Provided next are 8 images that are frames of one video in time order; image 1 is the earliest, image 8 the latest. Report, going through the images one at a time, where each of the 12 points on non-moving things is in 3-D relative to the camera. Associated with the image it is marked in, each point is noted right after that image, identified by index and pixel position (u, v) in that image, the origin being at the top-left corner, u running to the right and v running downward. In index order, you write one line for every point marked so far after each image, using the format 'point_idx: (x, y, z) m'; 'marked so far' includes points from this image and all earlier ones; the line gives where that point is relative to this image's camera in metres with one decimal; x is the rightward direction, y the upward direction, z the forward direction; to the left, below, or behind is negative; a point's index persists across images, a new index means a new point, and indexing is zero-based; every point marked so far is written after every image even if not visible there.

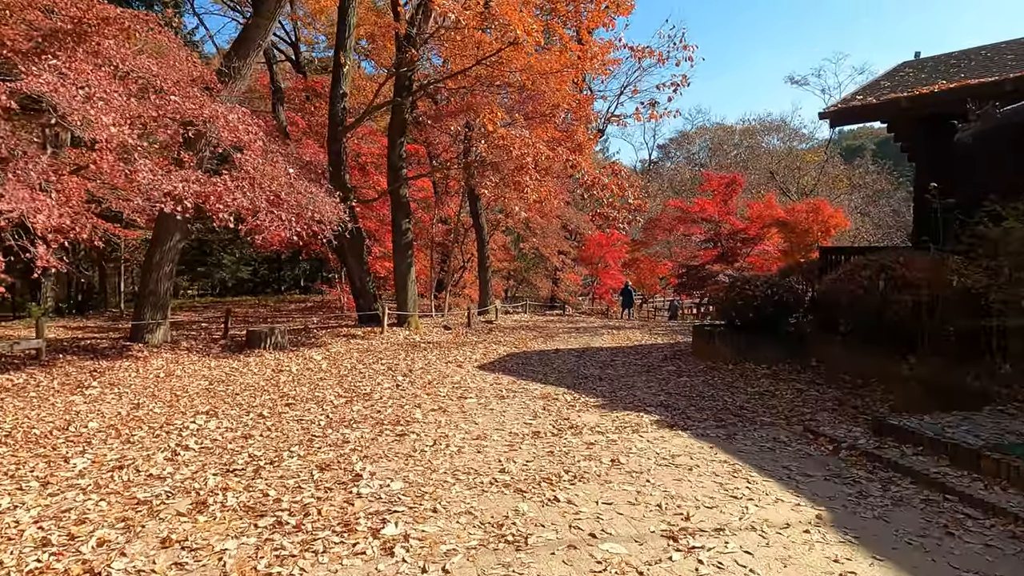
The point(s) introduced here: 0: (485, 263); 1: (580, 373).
0: (-0.7, +0.6, +17.3) m
1: (+0.9, -1.1, +8.4) m
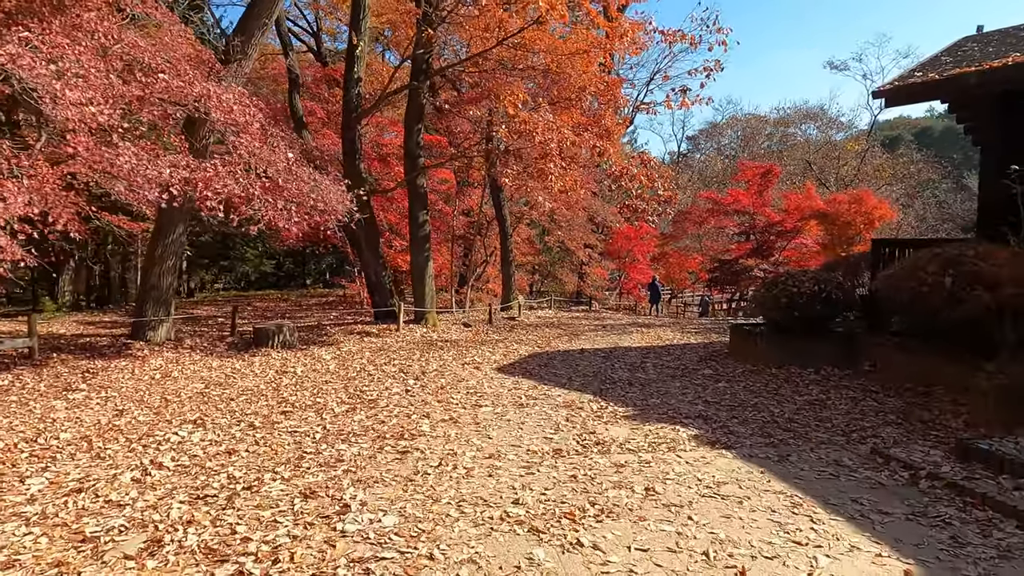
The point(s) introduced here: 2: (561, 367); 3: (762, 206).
0: (-0.1, +0.8, +16.6) m
1: (+1.1, -1.0, +7.7) m
2: (+0.6, -1.0, +8.4) m
3: (+7.5, +2.5, +19.9) m
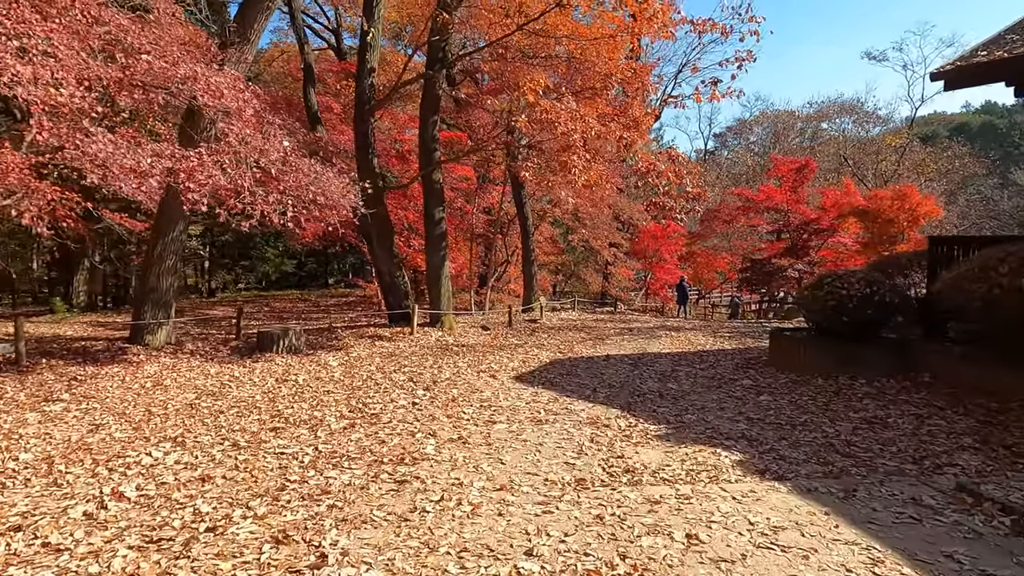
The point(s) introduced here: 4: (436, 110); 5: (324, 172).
0: (+0.4, +0.8, +16.0) m
1: (+1.3, -1.1, +7.0) m
2: (+0.8, -1.0, +7.7) m
3: (+8.1, +2.5, +19.0) m
4: (-1.3, +3.0, +11.2) m
5: (-1.9, +1.2, +6.9) m
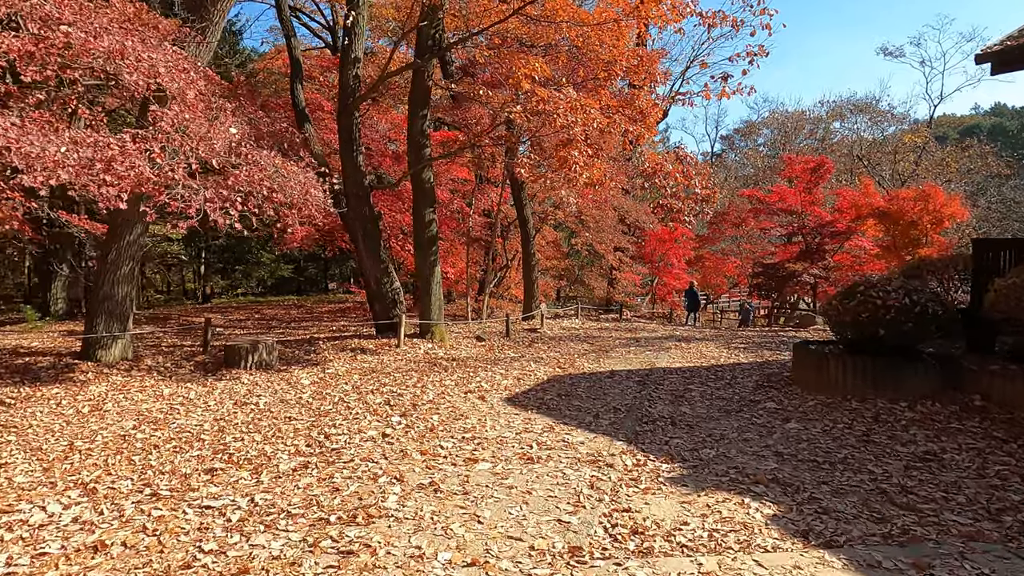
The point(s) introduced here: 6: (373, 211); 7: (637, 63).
0: (+0.4, +0.6, +15.1) m
1: (+1.2, -1.2, +6.1) m
2: (+0.7, -1.1, +6.8) m
3: (+8.1, +2.3, +18.1) m
4: (-1.4, +2.9, +10.4) m
5: (-2.0, +1.1, +6.0) m
6: (-2.3, +1.3, +10.7) m
7: (+1.9, +3.5, +10.3) m
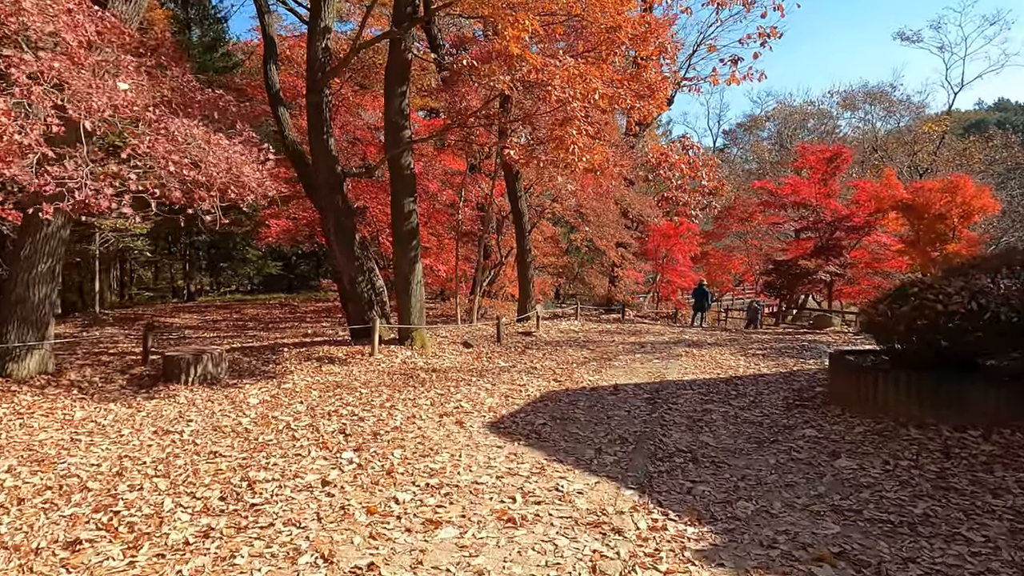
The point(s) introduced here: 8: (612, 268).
0: (+0.3, +0.6, +13.9) m
1: (+1.1, -1.2, +4.9) m
2: (+0.6, -1.1, +5.6) m
3: (+8.0, +2.3, +16.9) m
4: (-1.5, +2.9, +9.2) m
5: (-2.2, +1.1, +4.8) m
6: (-2.4, +1.3, +9.5) m
7: (+1.8, +3.5, +9.1) m
8: (+3.0, +0.6, +19.6) m
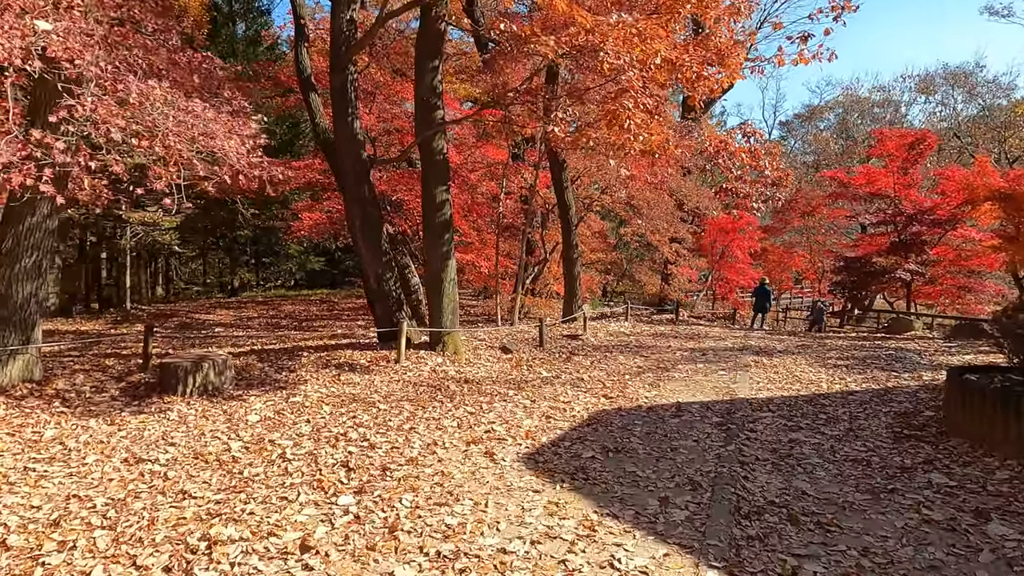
0: (+1.2, +0.7, +12.8) m
1: (+1.3, -1.2, +3.8) m
2: (+0.9, -1.2, +4.5) m
3: (+9.1, +2.3, +15.2) m
4: (-0.9, +2.9, +8.2) m
5: (-1.9, +1.1, +3.9) m
6: (-1.8, +1.3, +8.6) m
7: (+2.4, +3.5, +7.9) m
8: (+4.2, +0.6, +18.3) m
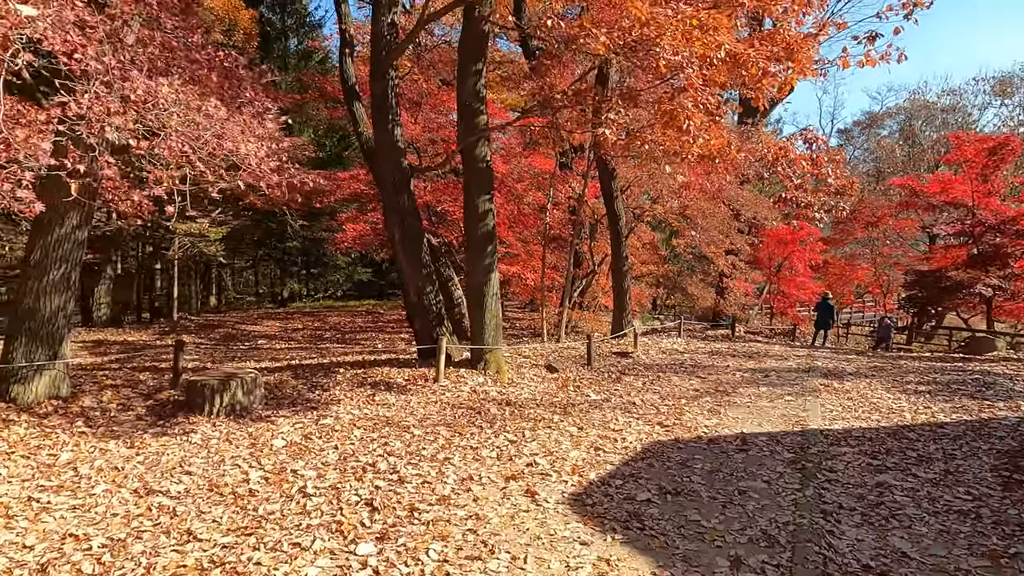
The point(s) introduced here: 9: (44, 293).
0: (+2.0, +0.4, +12.2) m
1: (+1.5, -1.3, +3.2) m
2: (+1.2, -1.3, +3.9) m
3: (+10.1, +2.0, +14.1) m
4: (-0.4, +2.7, +7.8) m
5: (-1.7, +1.0, +3.6) m
6: (-1.2, +1.1, +8.3) m
7: (+2.9, +3.3, +7.3) m
8: (+5.5, +0.3, +17.5) m
9: (-4.0, 0.0, +5.7) m
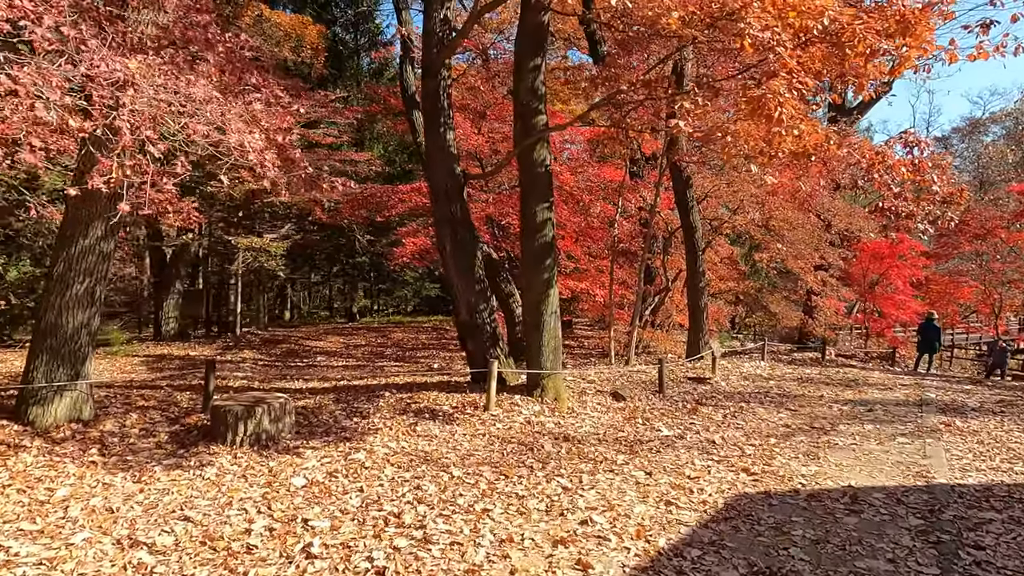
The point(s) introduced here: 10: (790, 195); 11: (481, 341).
0: (+3.1, +0.1, +11.2) m
1: (+1.7, -1.4, +2.2) m
2: (+1.4, -1.4, +3.0) m
3: (+11.4, +1.6, +12.2) m
4: (+0.3, +2.5, +7.1) m
5: (-1.5, +0.9, +3.0) m
6: (-0.5, +0.9, +7.6) m
7: (+3.5, +3.1, +6.3) m
8: (+7.1, -0.2, +16.0) m
9: (-3.6, -0.2, +5.3) m
10: (+4.7, +1.5, +11.1) m
11: (-0.3, -0.6, +7.8) m
